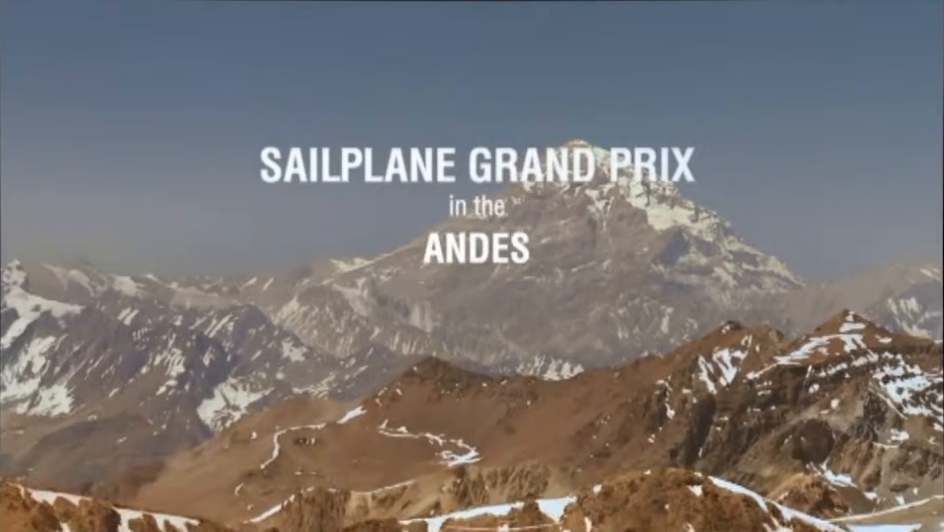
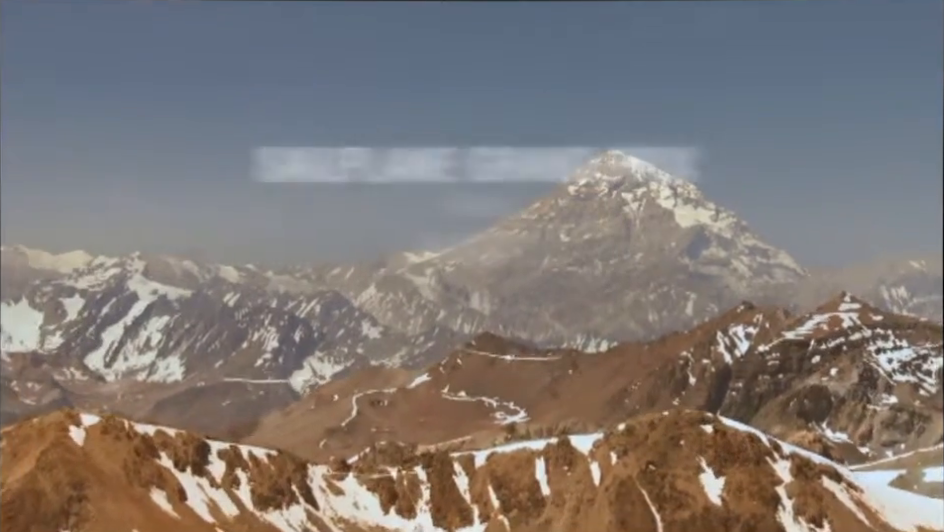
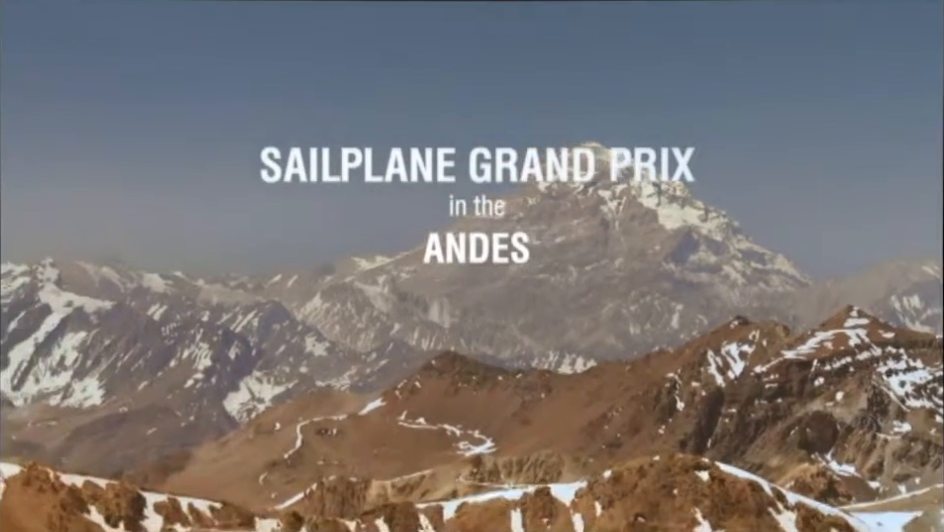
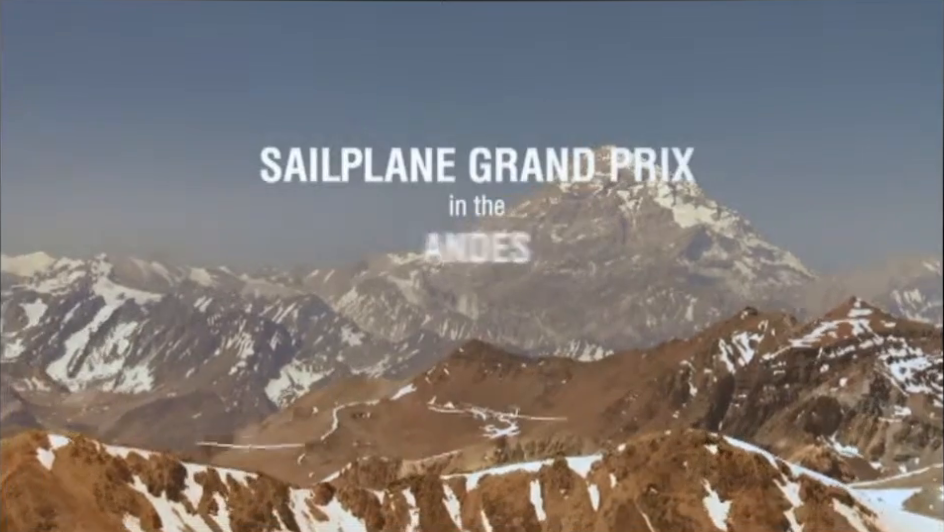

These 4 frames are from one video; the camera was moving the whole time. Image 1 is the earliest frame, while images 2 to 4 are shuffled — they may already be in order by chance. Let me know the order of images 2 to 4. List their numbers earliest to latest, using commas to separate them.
3, 4, 2
